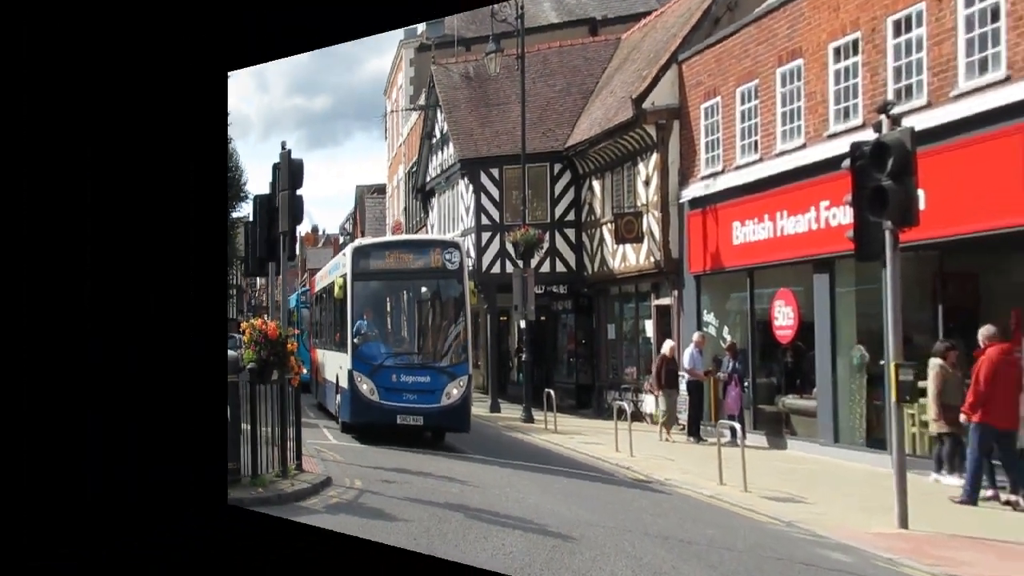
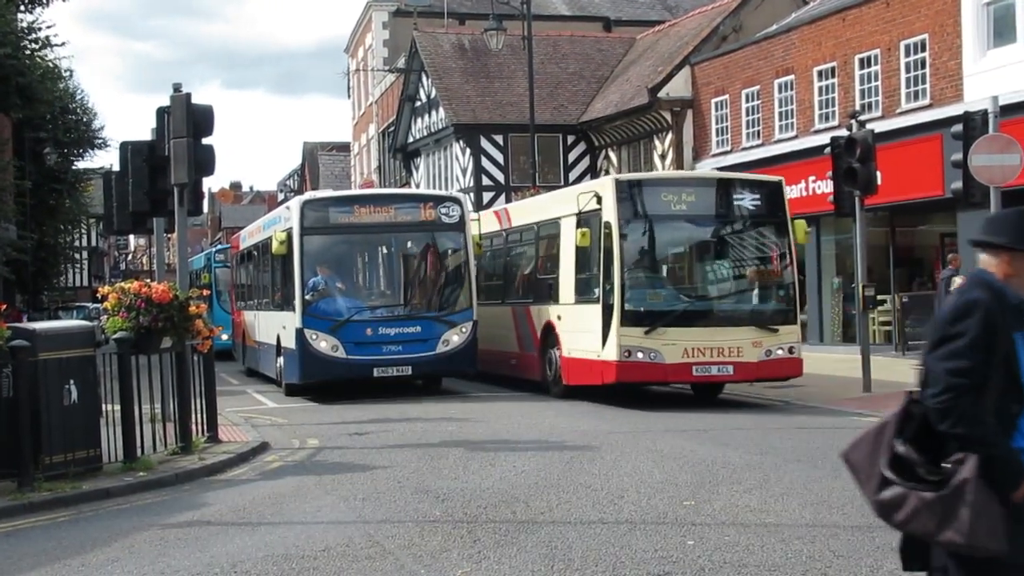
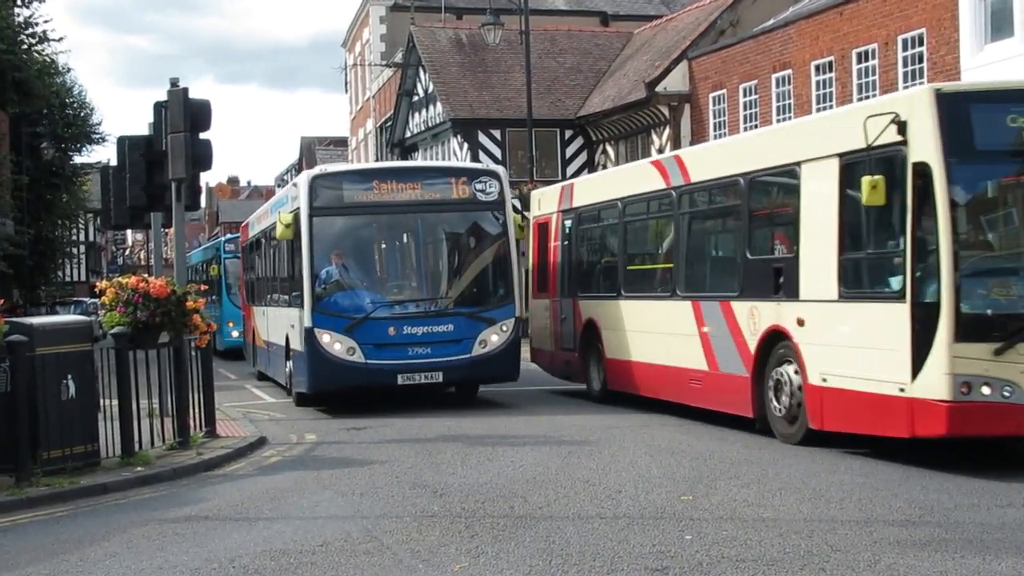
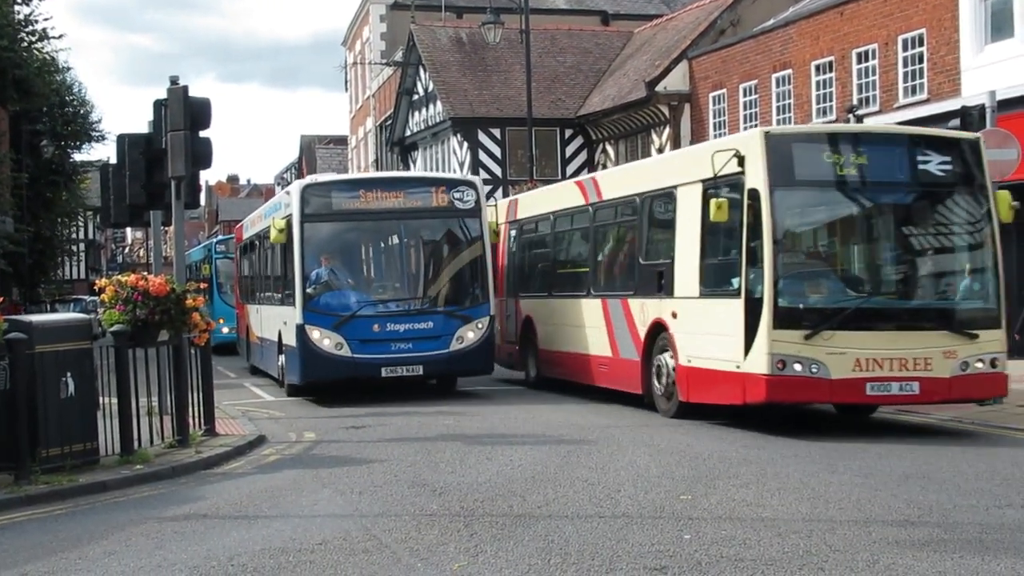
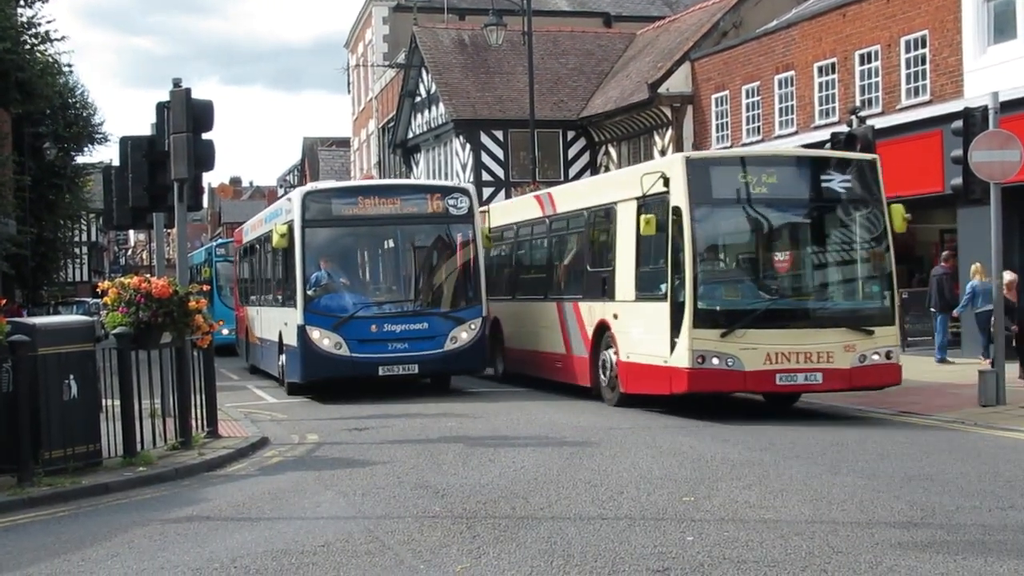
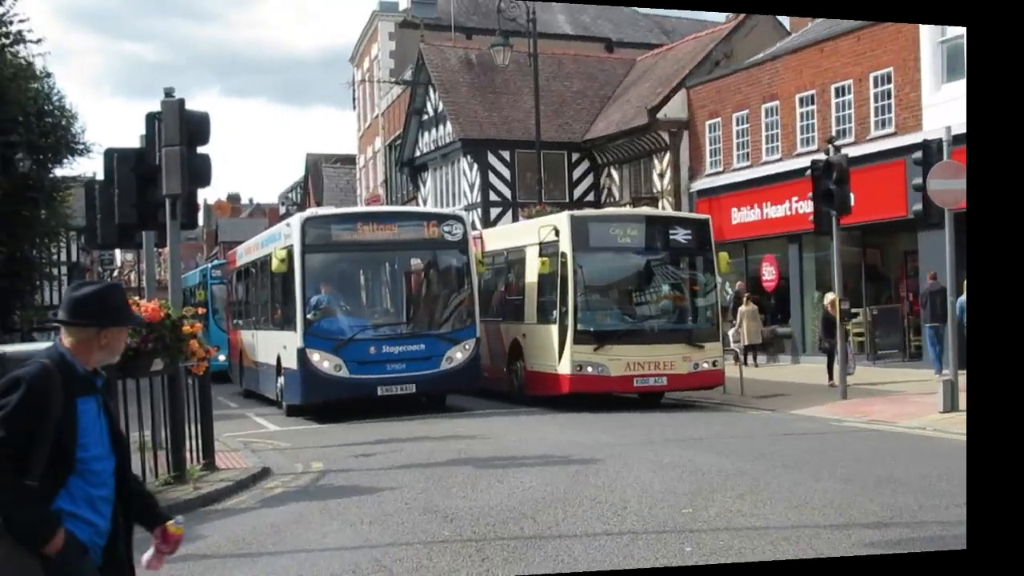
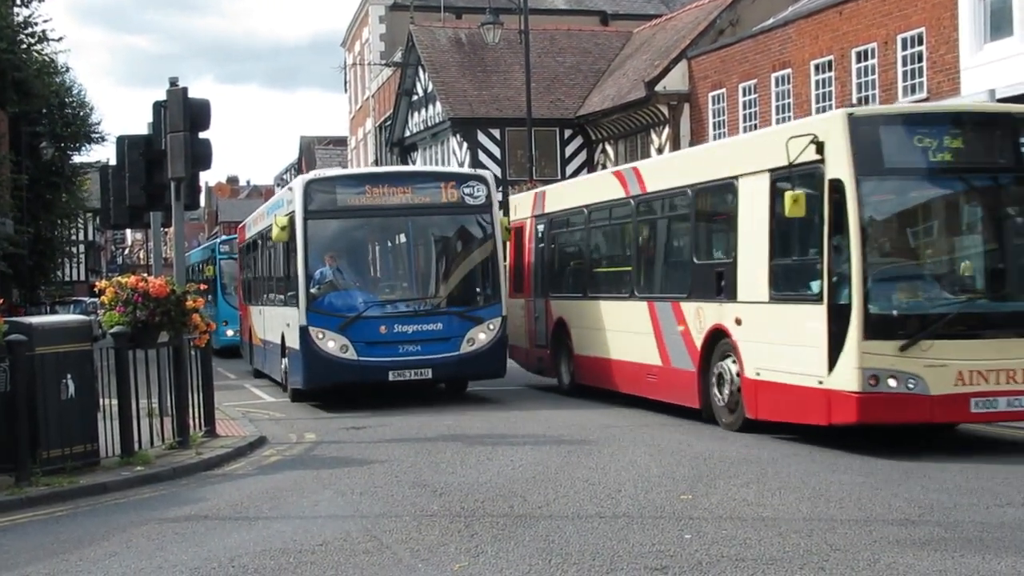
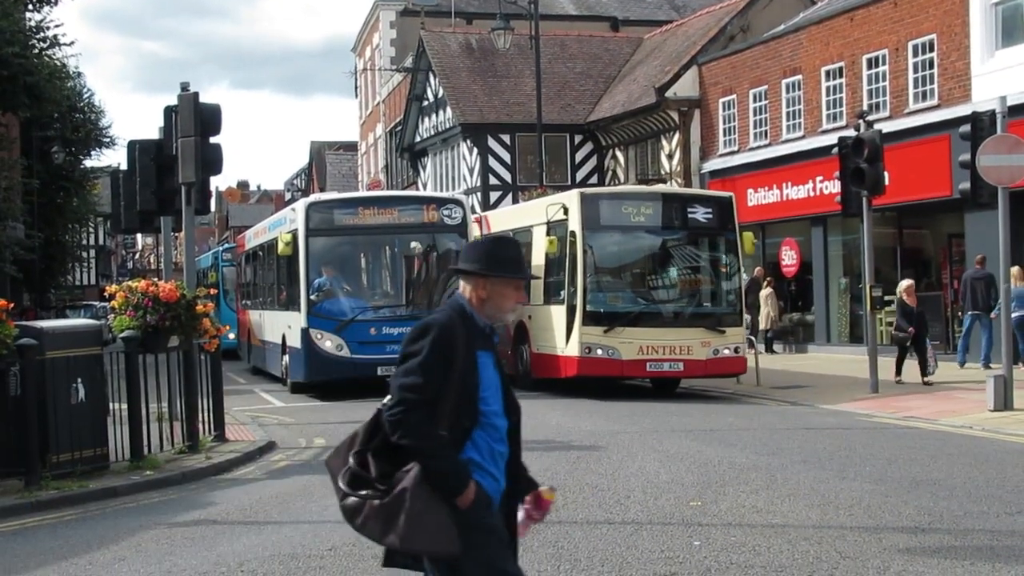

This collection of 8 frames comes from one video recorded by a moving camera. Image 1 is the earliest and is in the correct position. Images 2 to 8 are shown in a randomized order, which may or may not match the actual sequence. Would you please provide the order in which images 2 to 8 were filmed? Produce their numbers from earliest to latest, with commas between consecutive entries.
6, 8, 2, 5, 4, 7, 3
